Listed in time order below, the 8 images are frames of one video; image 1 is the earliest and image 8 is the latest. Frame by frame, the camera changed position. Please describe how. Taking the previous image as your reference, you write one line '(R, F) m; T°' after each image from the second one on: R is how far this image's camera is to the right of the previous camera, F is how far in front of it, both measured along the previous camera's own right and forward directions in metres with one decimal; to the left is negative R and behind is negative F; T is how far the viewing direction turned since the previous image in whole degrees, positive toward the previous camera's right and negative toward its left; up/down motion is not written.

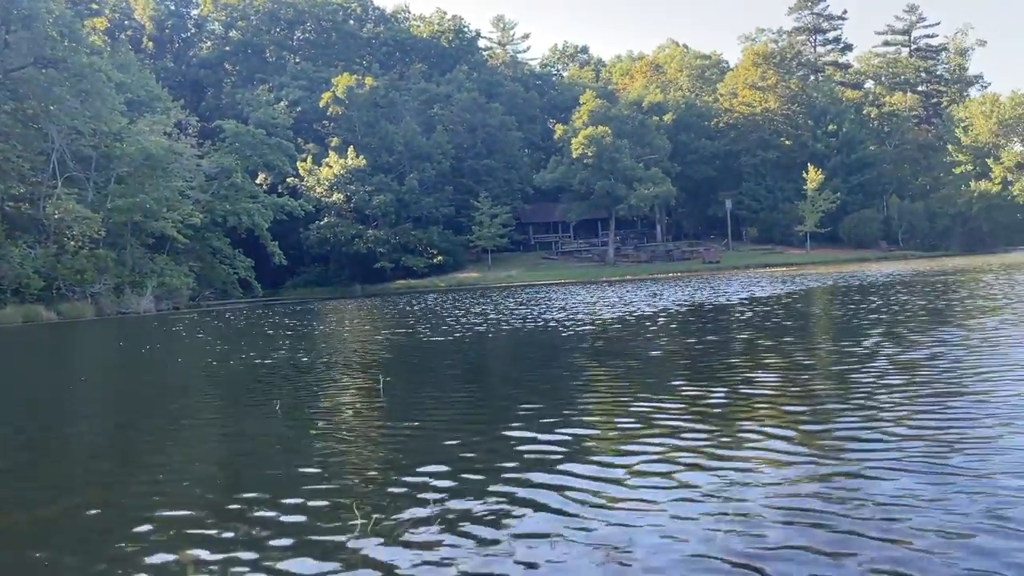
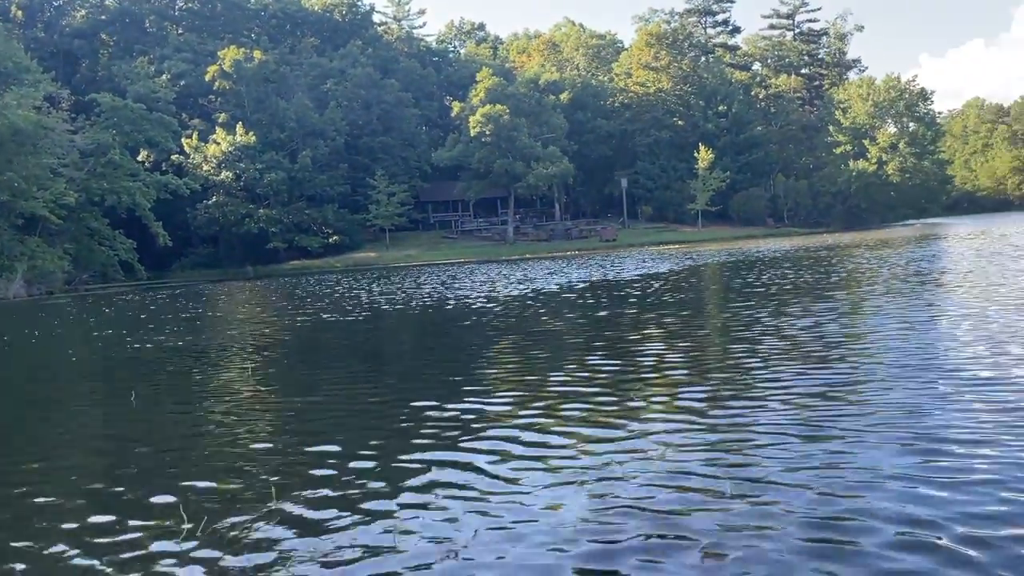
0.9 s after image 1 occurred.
(0.0, +0.4) m; +7°
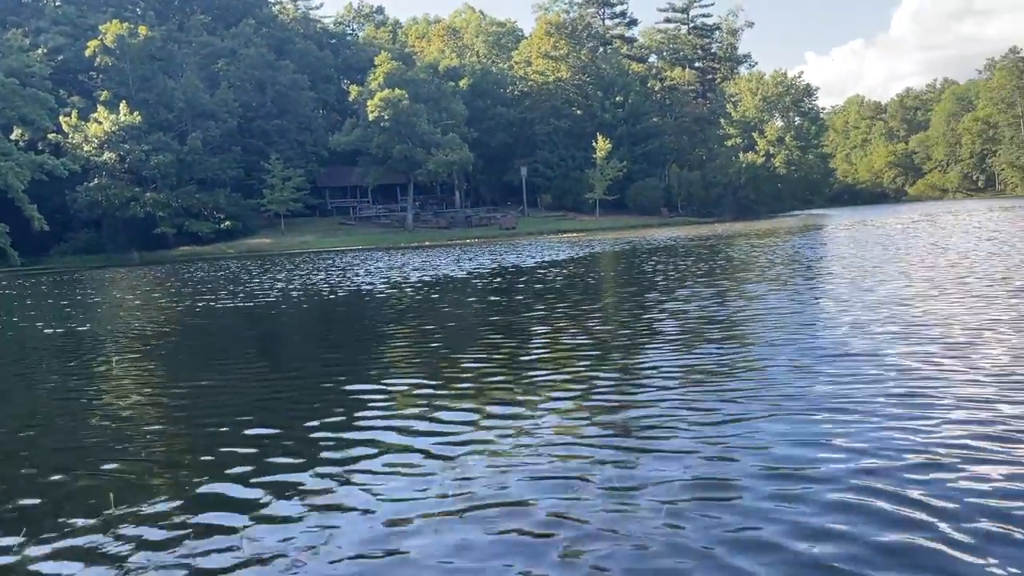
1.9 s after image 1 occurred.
(0.0, 0.0) m; +7°
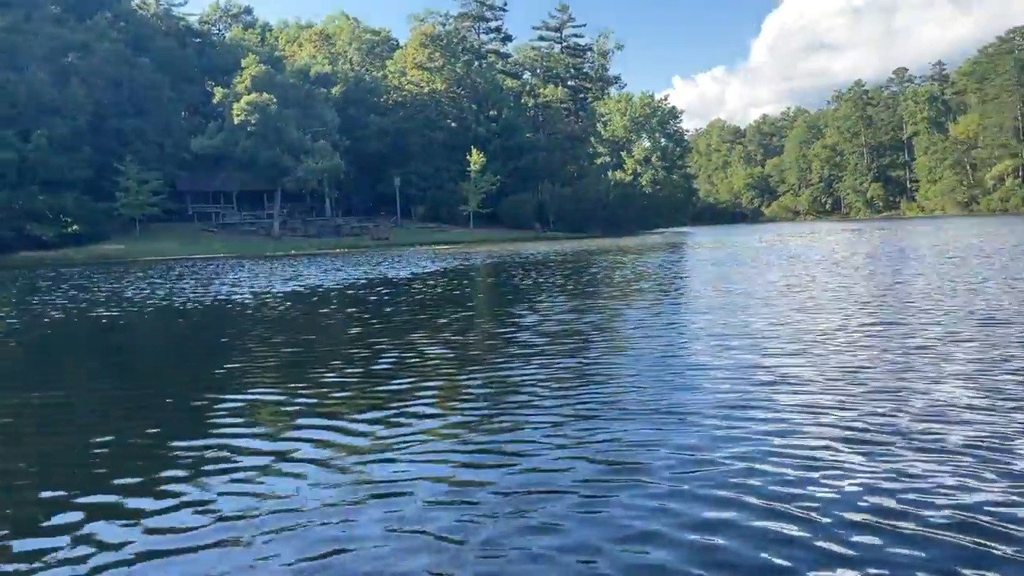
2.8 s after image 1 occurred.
(+0.1, +0.4) m; +8°
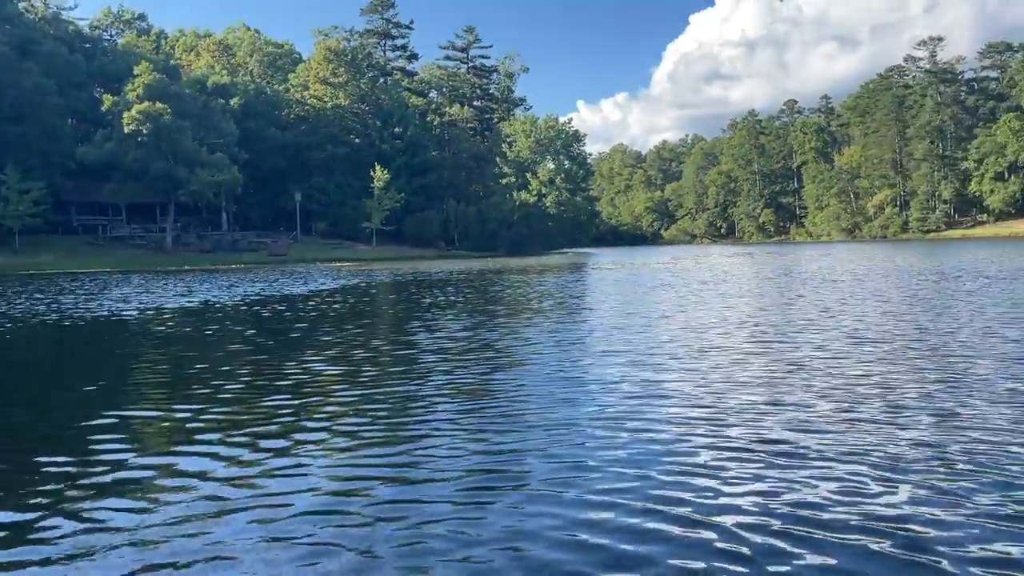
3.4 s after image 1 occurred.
(+0.2, 0.0) m; +6°
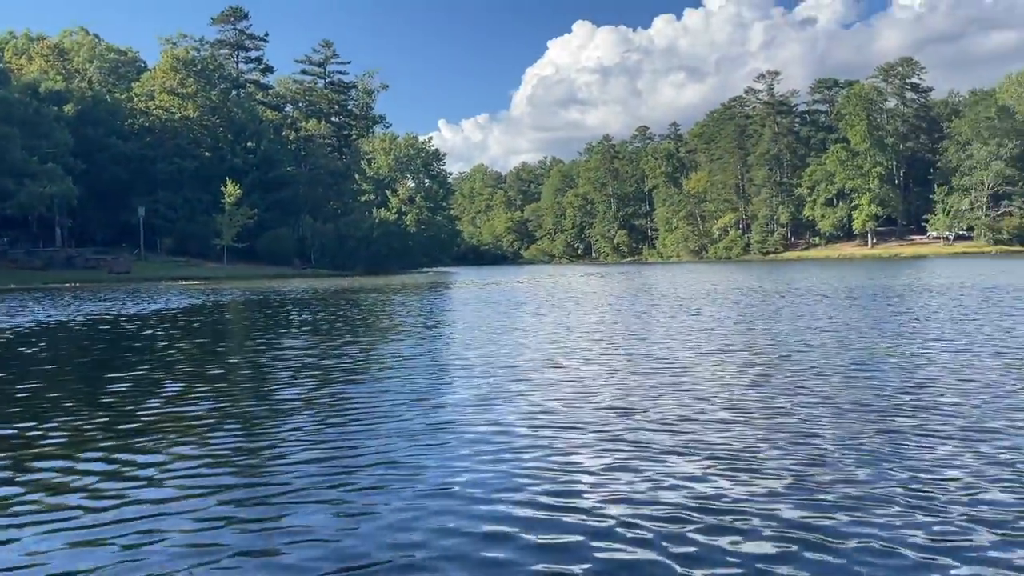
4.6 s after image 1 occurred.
(+0.2, +0.1) m; +9°
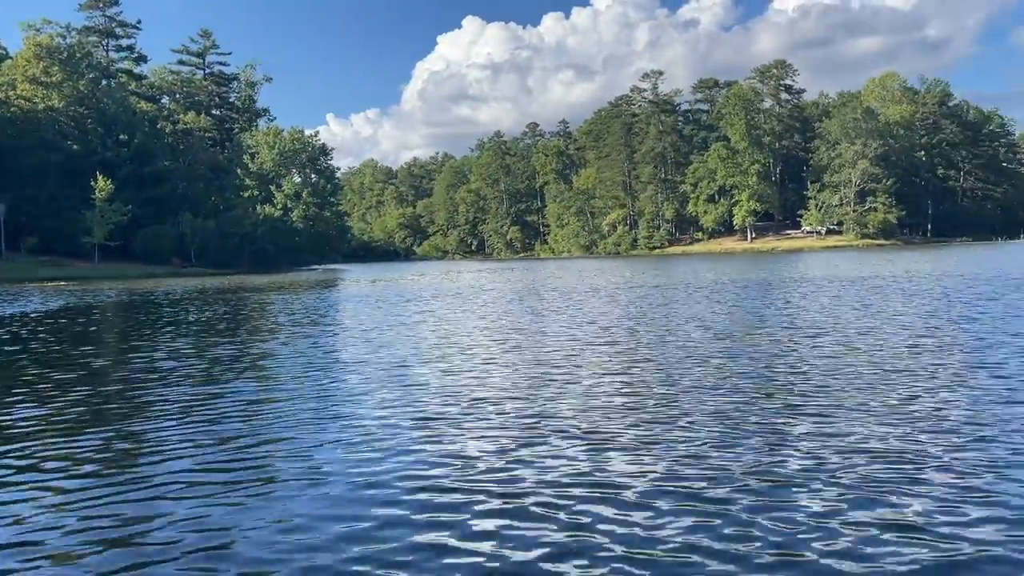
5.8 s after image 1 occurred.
(+0.5, +0.2) m; +7°
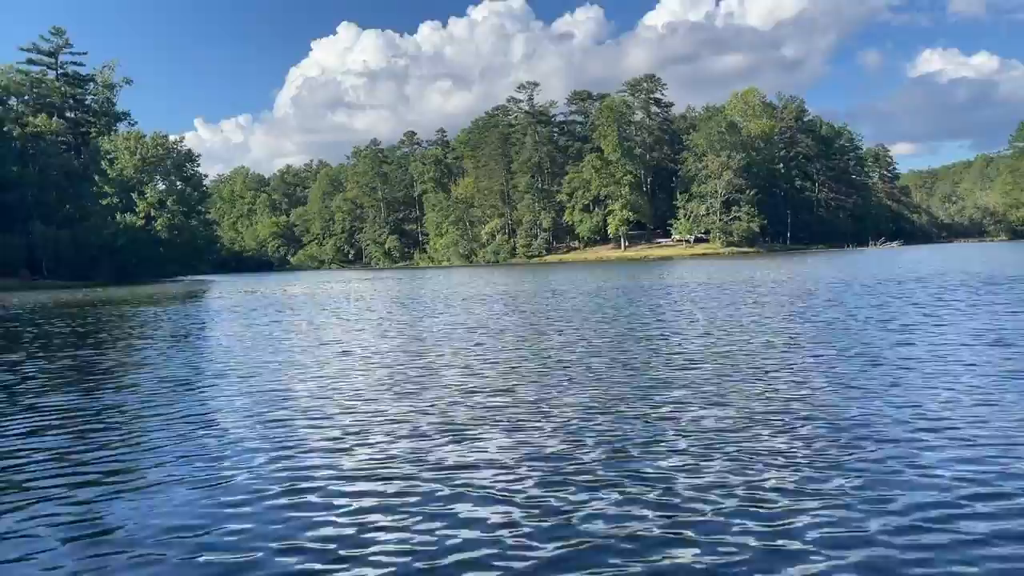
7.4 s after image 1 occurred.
(+0.2, +0.2) m; +8°
